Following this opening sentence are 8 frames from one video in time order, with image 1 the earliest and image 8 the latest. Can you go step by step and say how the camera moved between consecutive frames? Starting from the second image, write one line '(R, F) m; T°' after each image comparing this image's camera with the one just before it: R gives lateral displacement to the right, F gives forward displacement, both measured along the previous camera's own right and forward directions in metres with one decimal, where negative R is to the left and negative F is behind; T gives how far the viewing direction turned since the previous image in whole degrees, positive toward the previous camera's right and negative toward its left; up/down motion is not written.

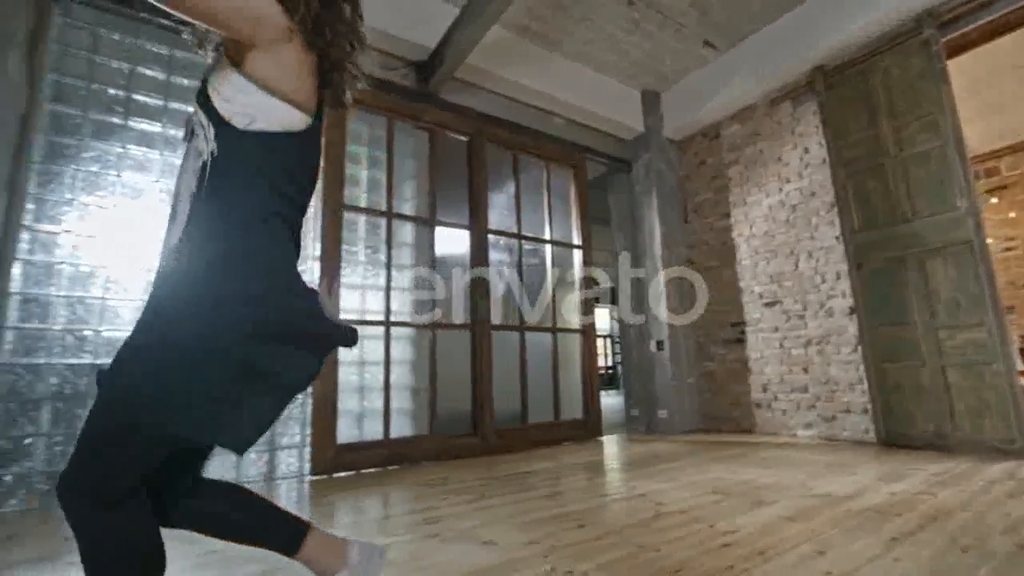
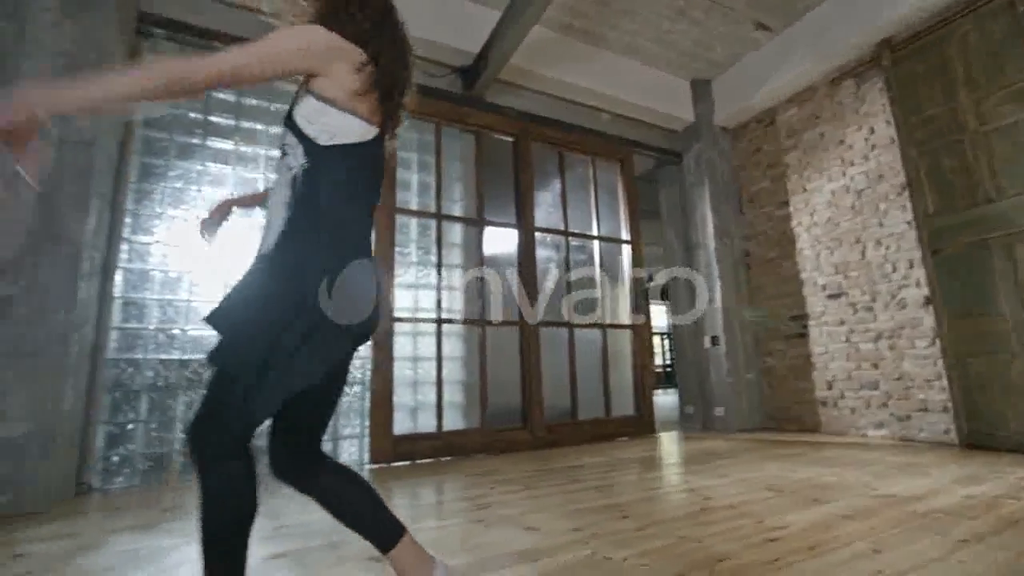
(+0.1, -0.1) m; -7°
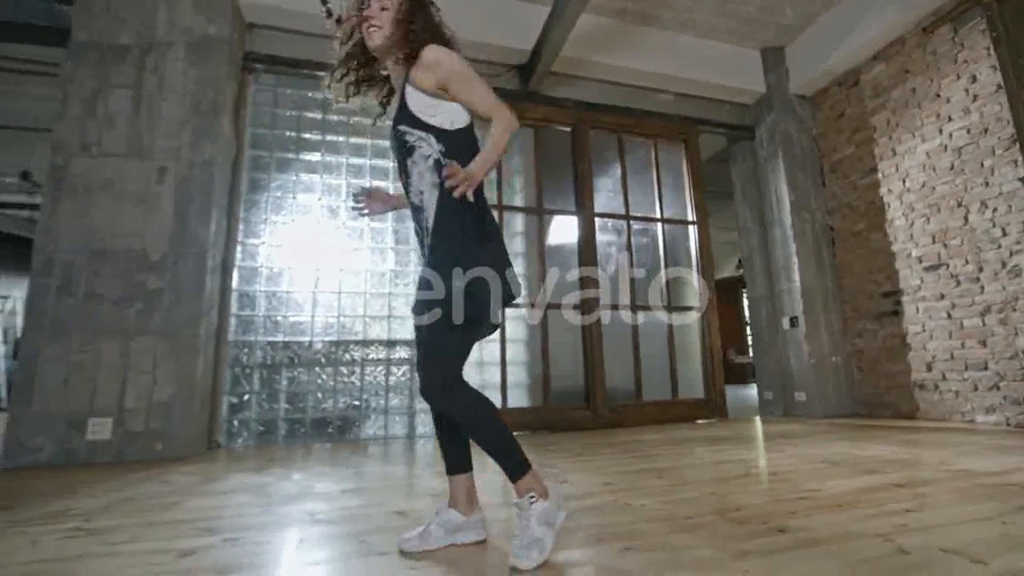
(+0.3, -0.1) m; -12°
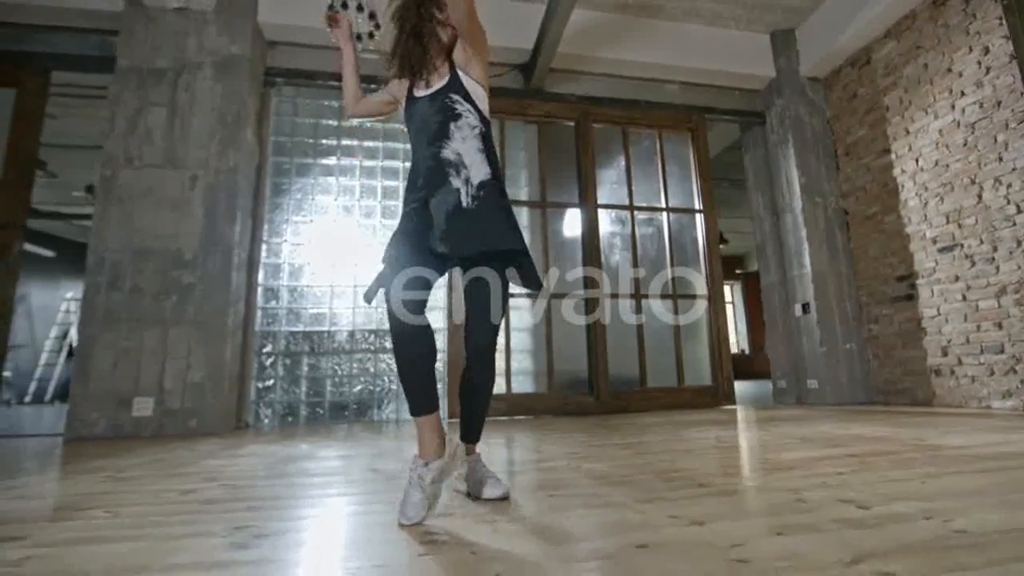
(+0.3, -0.1) m; -6°
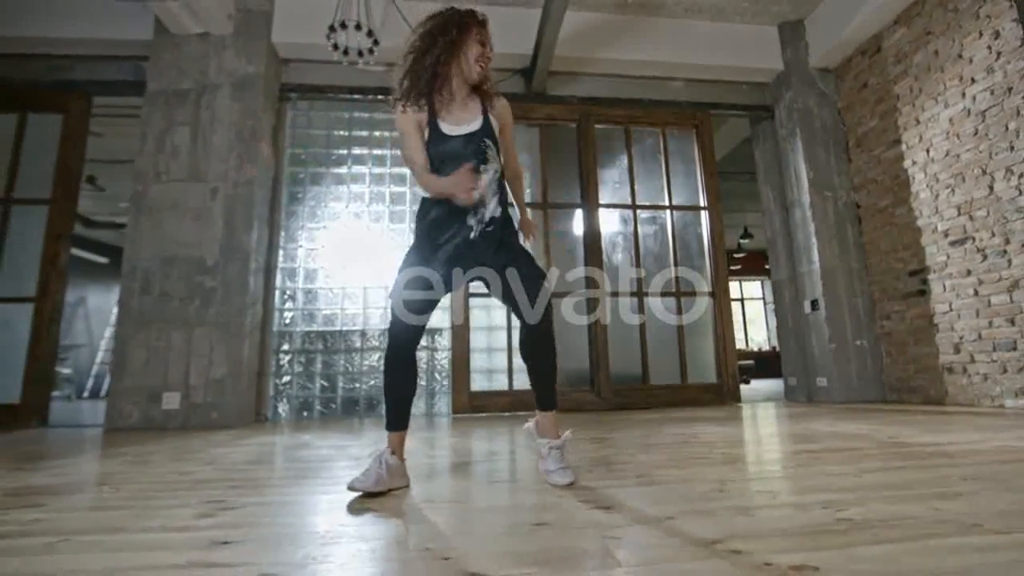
(+0.3, -0.1) m; -5°
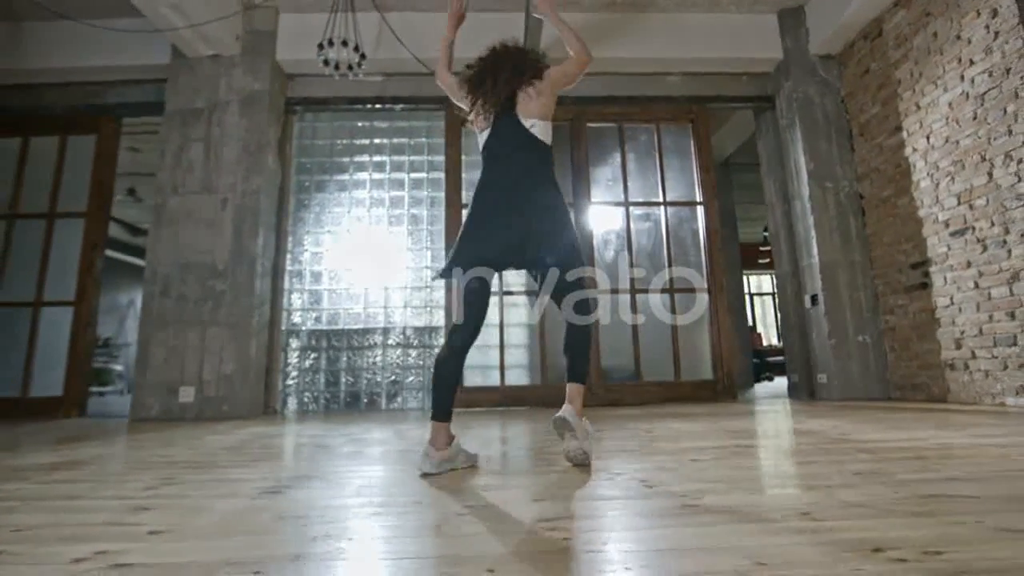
(+0.4, -0.1) m; -5°
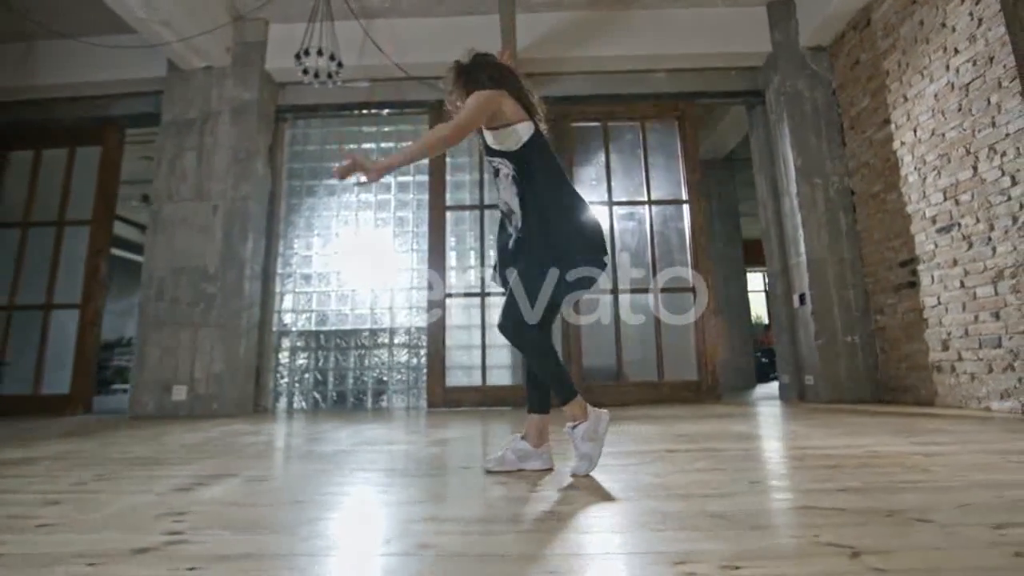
(+0.4, 0.0) m; -3°
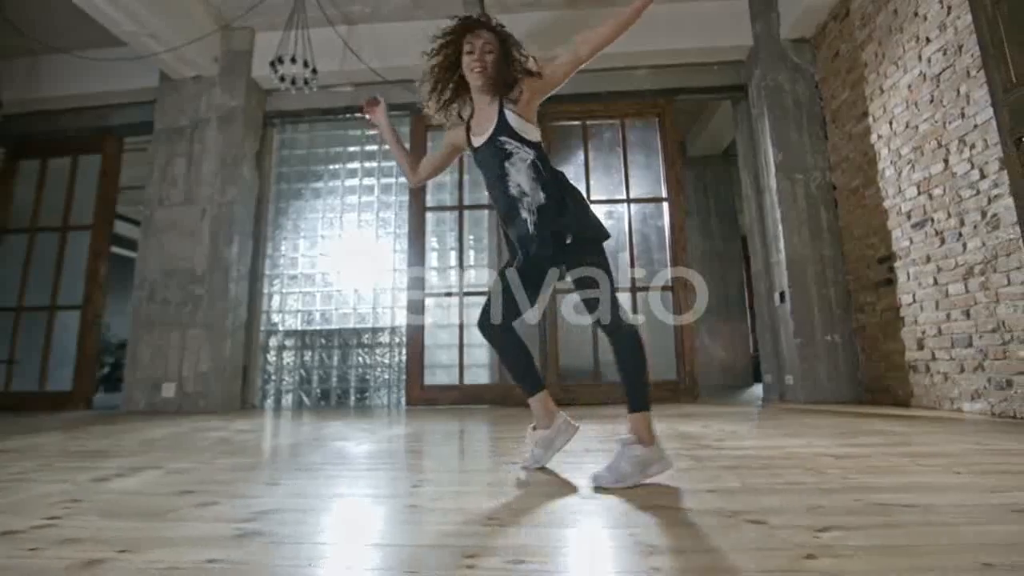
(+0.4, 0.0) m; -3°
